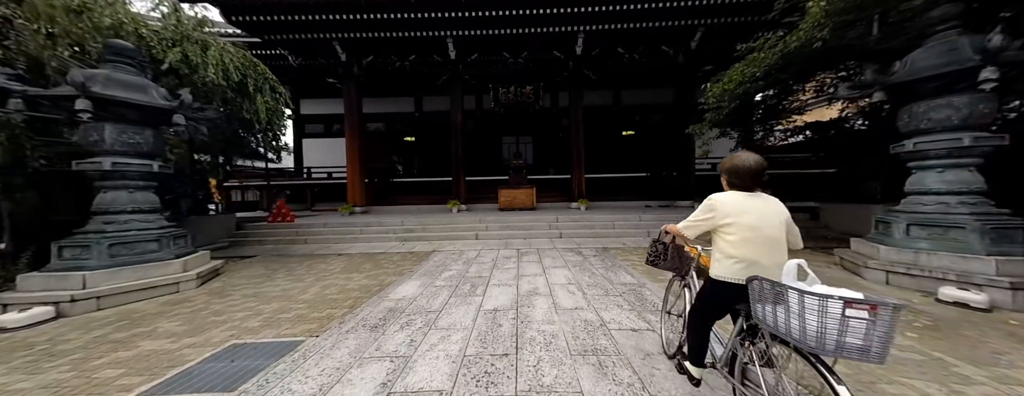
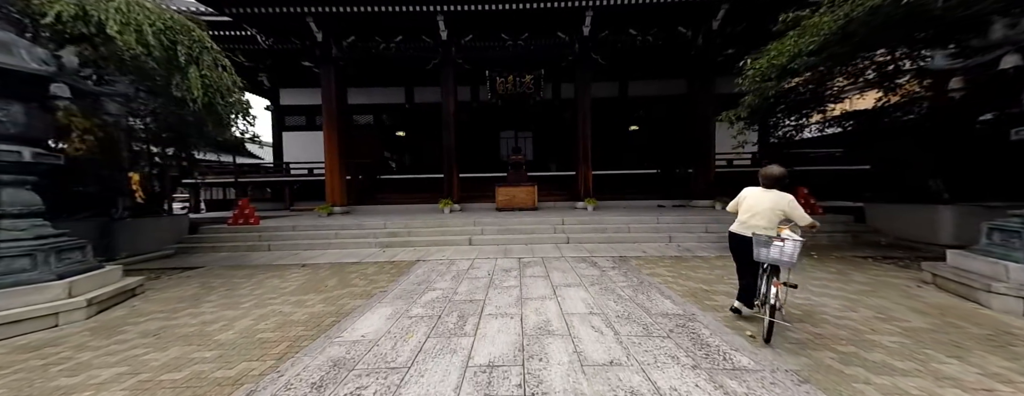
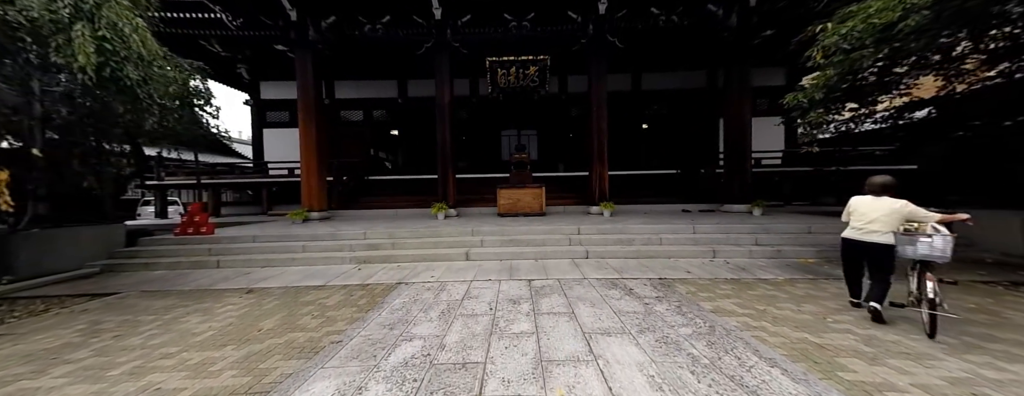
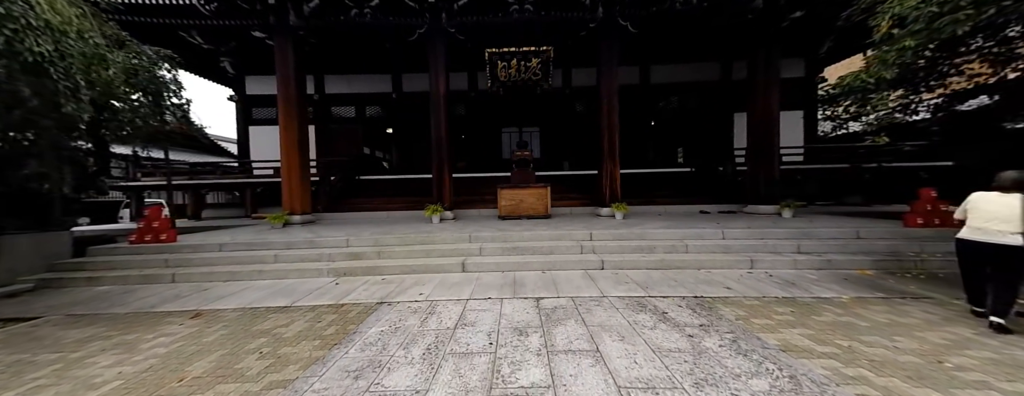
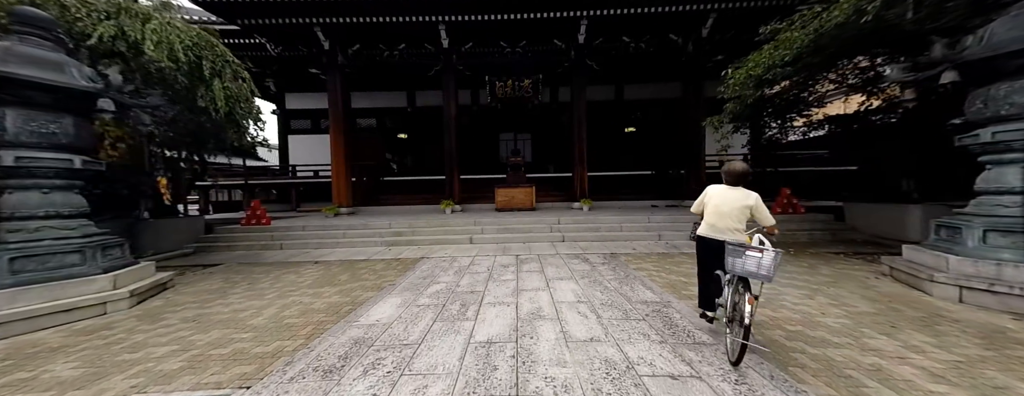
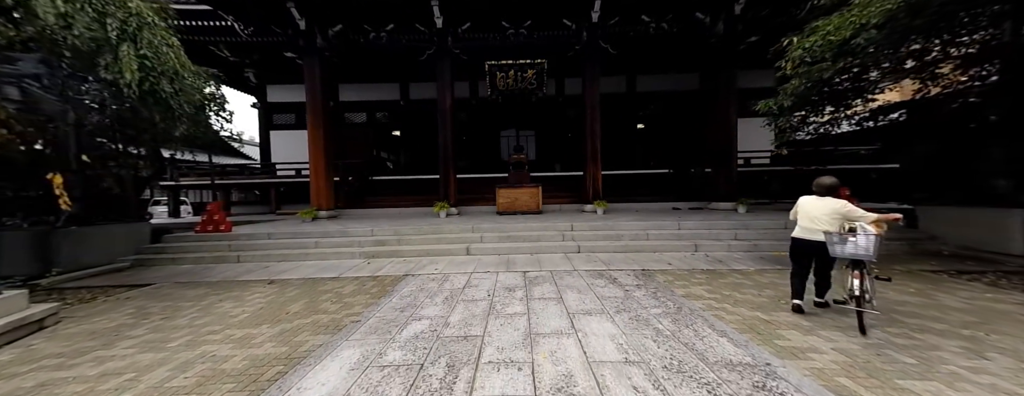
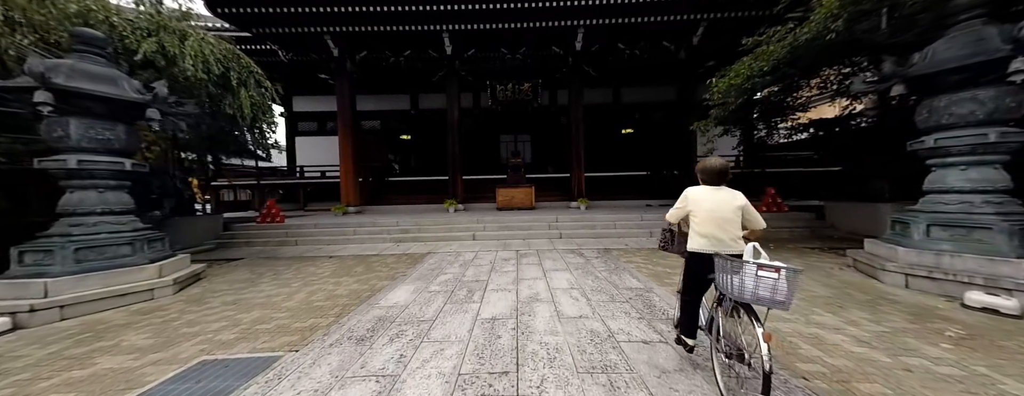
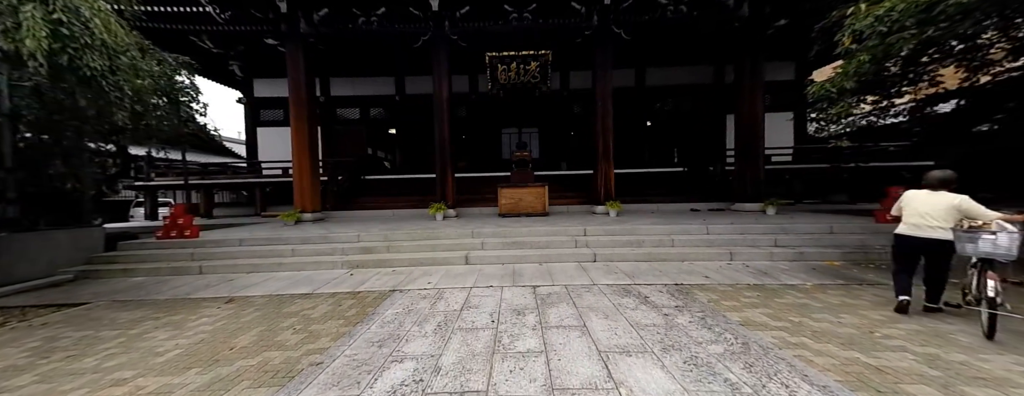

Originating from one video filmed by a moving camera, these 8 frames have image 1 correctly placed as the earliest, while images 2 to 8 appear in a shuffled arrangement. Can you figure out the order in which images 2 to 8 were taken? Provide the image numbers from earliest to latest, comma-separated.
7, 5, 2, 6, 3, 8, 4
